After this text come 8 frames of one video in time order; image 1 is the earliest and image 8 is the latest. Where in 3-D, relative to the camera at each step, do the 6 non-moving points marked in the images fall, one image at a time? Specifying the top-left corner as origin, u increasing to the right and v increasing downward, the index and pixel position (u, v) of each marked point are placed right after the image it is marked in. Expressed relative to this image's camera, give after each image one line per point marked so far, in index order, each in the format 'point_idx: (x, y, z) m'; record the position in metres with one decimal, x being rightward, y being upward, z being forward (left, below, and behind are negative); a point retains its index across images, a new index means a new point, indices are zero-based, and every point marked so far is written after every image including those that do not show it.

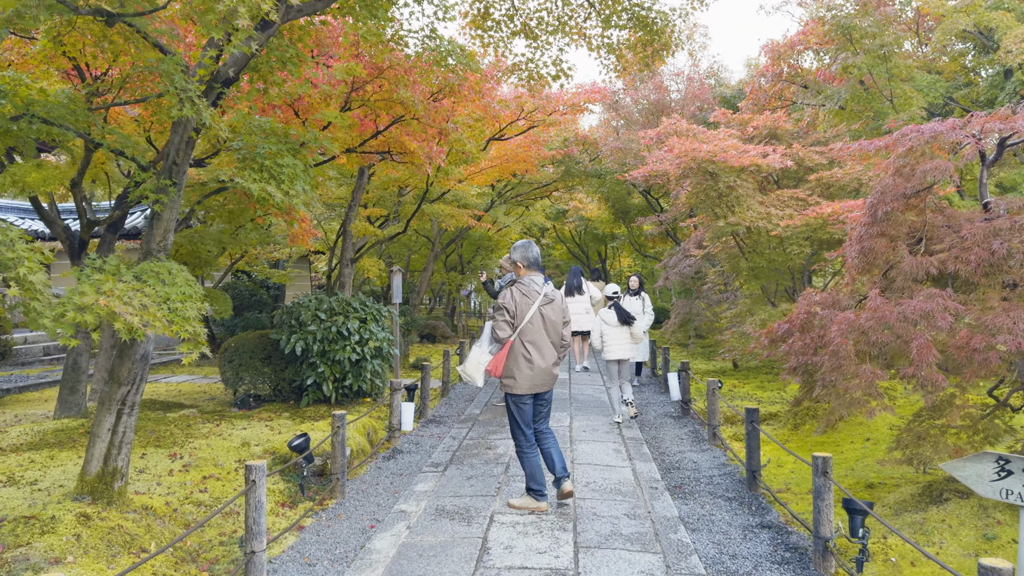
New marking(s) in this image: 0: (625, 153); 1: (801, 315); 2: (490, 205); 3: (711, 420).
0: (+2.0, +2.4, +13.0) m
1: (+1.8, -0.2, +4.5) m
2: (-0.4, +1.5, +13.7) m
3: (+1.8, -1.2, +6.6) m
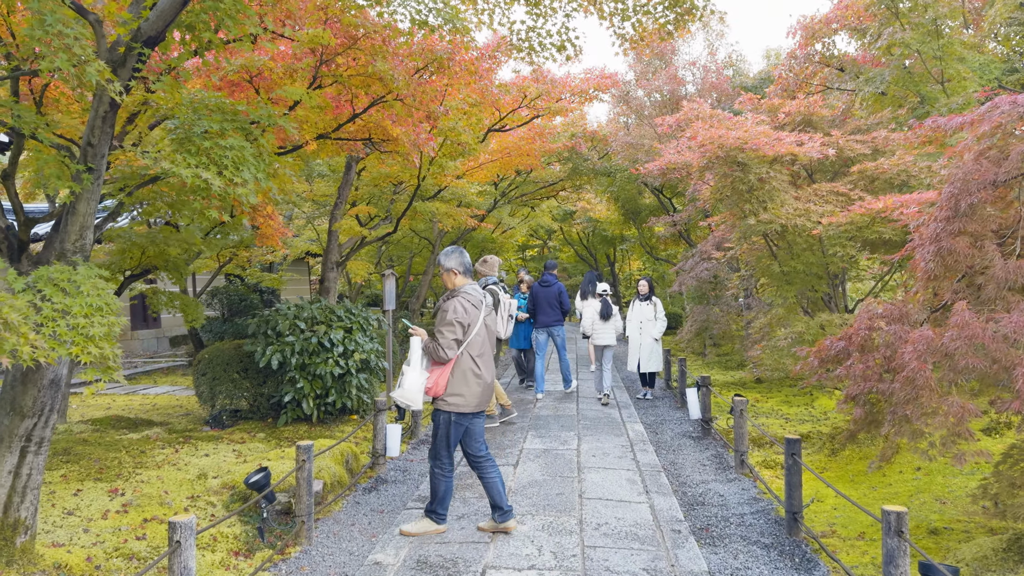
0: (+2.0, +2.3, +12.2) m
1: (+1.8, -0.2, +3.7) m
2: (-0.3, +1.4, +12.9) m
3: (+1.8, -1.2, +5.8) m
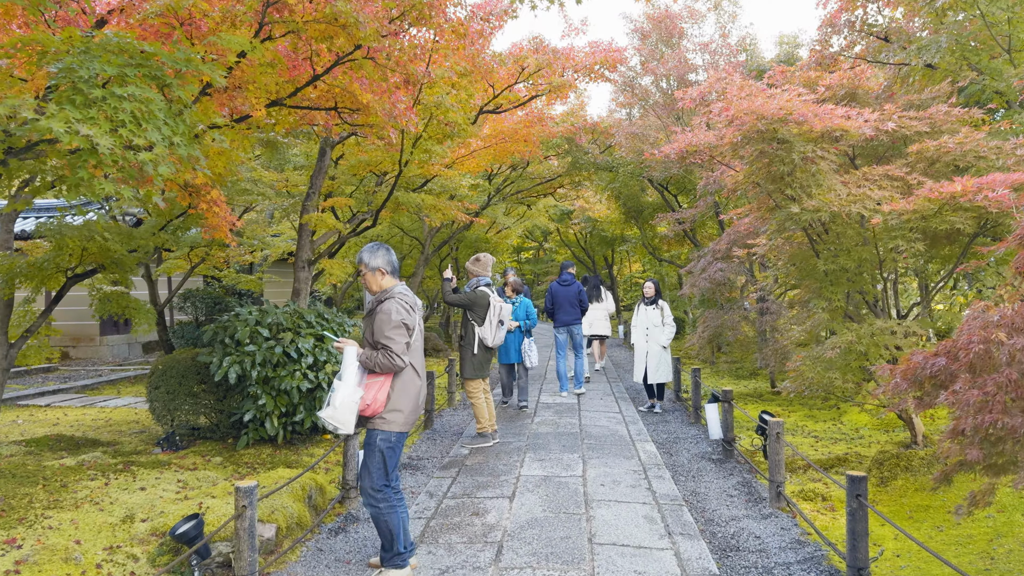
0: (+2.0, +2.3, +11.3) m
1: (+1.8, -0.2, +2.8) m
2: (-0.4, +1.4, +12.0) m
3: (+1.7, -1.2, +4.9) m
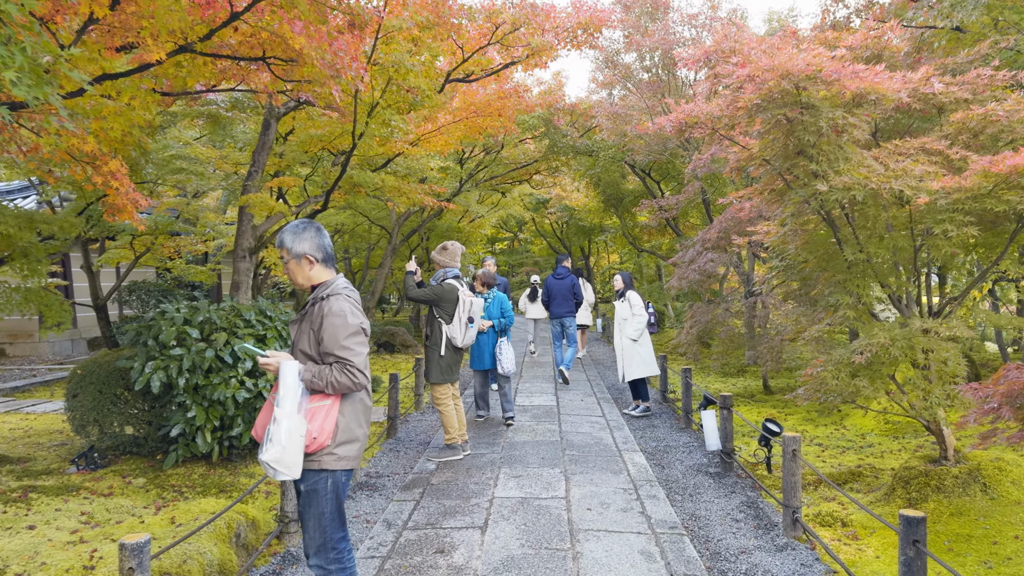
0: (+1.6, +2.4, +10.5) m
1: (+1.7, -0.2, +2.1) m
2: (-0.8, +1.5, +11.2) m
3: (+1.6, -1.2, +4.2) m
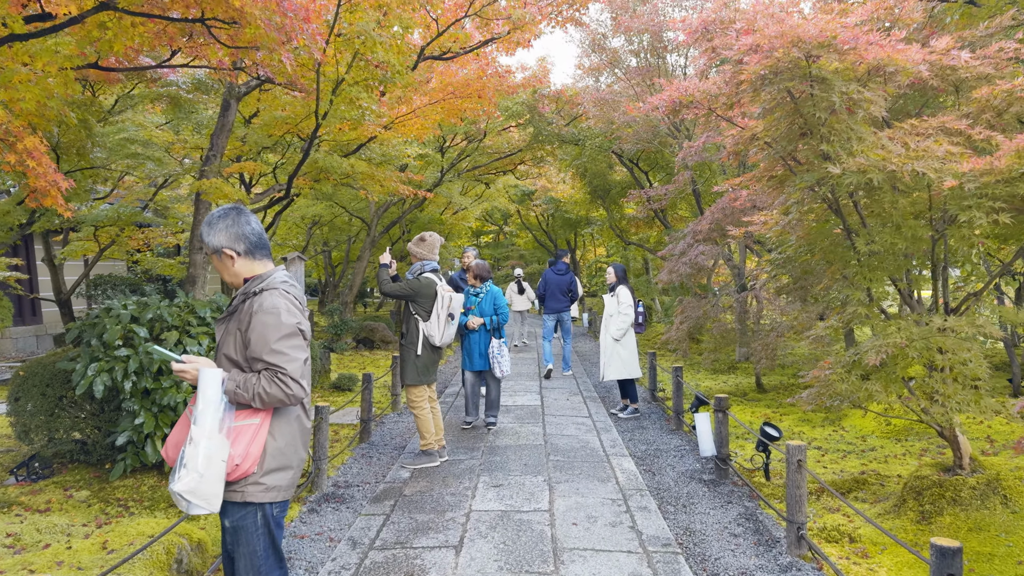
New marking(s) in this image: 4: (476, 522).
0: (+1.3, +2.5, +10.1) m
1: (+1.6, -0.2, +1.7) m
2: (-1.1, +1.6, +10.8) m
3: (+1.5, -1.2, +3.8) m
4: (-0.2, -1.4, +4.3) m
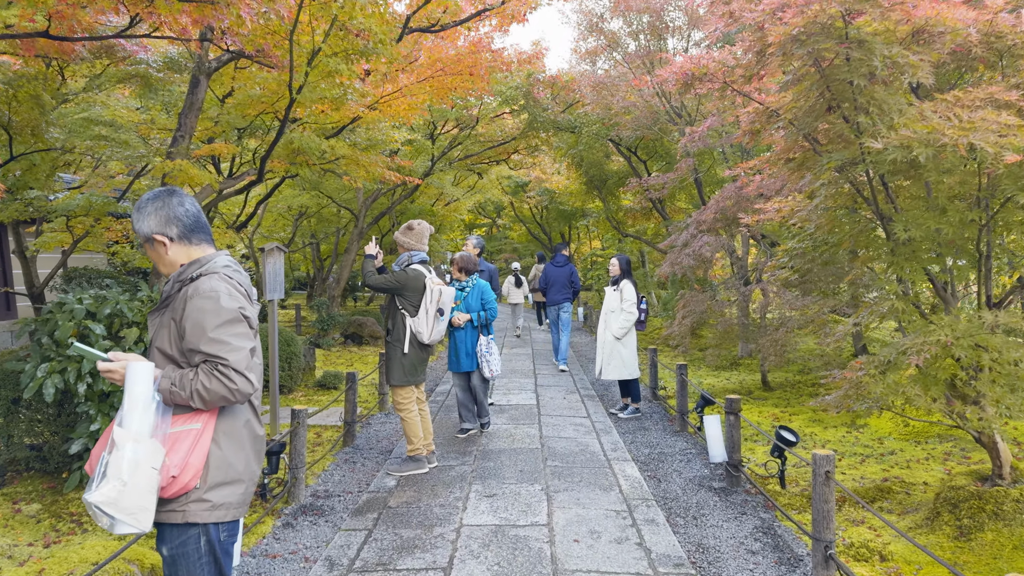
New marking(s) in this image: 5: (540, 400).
0: (+1.3, +2.6, +9.7) m
1: (+1.6, -0.2, +1.3) m
2: (-1.1, +1.7, +10.3) m
3: (+1.4, -1.1, +3.4) m
4: (-0.2, -1.3, +3.9) m
5: (+0.3, -1.2, +7.7) m
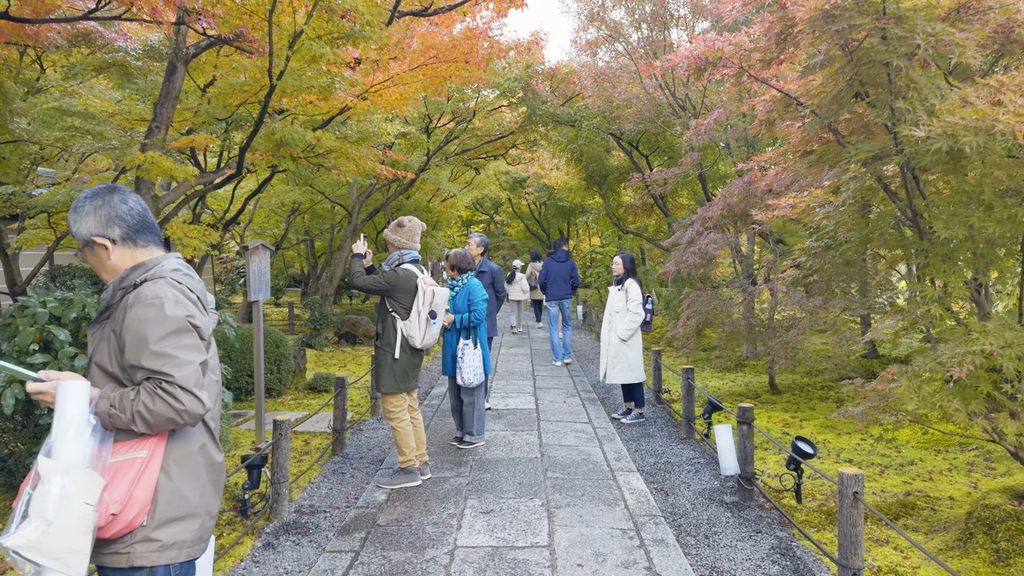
0: (+1.2, +2.6, +9.4) m
1: (+1.6, -0.2, +1.0) m
2: (-1.2, +1.7, +10.0) m
3: (+1.4, -1.2, +3.1) m
4: (-0.2, -1.3, +3.6) m
5: (+0.3, -1.2, +7.4) m
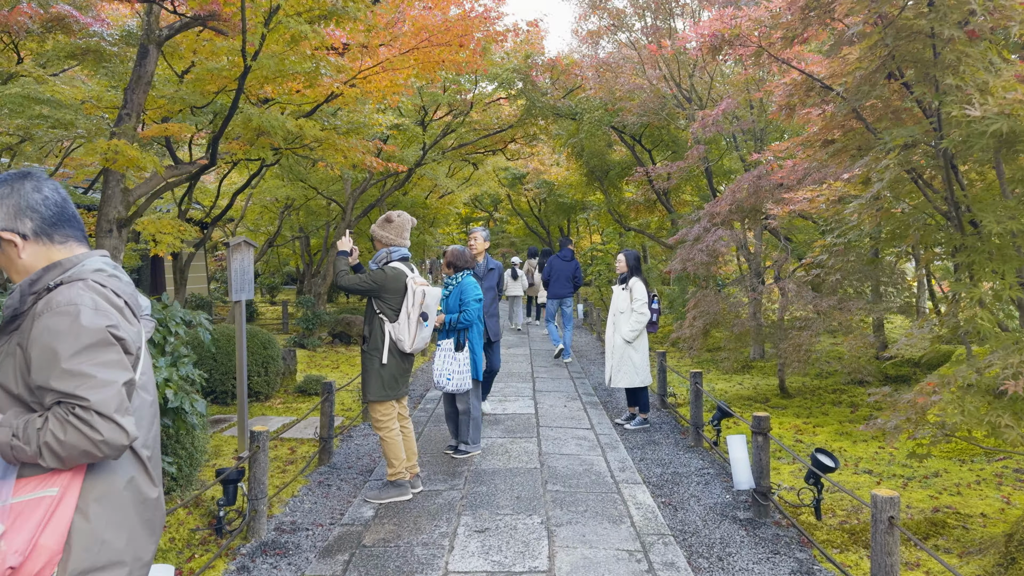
0: (+1.2, +2.6, +9.0) m
1: (+1.6, -0.2, +0.7) m
2: (-1.2, +1.8, +9.6) m
3: (+1.4, -1.2, +2.7) m
4: (-0.3, -1.3, +3.2) m
5: (+0.3, -1.2, +7.1) m
